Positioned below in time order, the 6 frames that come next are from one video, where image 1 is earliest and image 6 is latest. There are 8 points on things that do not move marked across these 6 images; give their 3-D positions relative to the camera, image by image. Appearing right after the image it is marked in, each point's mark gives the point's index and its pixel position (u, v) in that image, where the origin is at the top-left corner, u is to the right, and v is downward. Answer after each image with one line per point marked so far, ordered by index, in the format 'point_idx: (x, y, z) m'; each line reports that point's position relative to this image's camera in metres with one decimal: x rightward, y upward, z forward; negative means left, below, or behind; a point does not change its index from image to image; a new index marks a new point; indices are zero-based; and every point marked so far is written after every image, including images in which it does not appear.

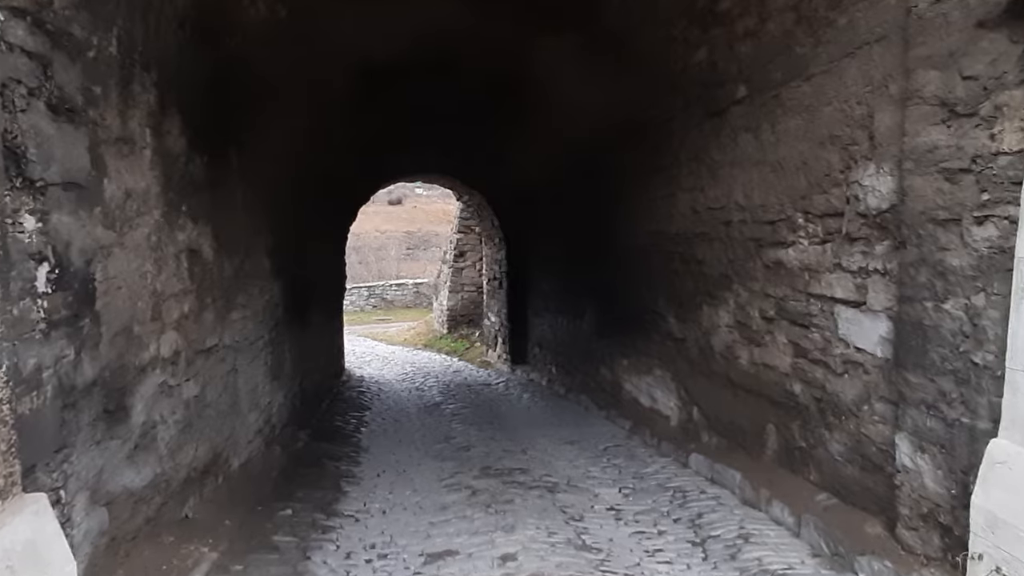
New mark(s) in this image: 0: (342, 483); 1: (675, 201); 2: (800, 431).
0: (-1.0, -1.2, +4.1) m
1: (+1.2, +0.6, +4.9) m
2: (+1.4, -0.7, +3.4) m
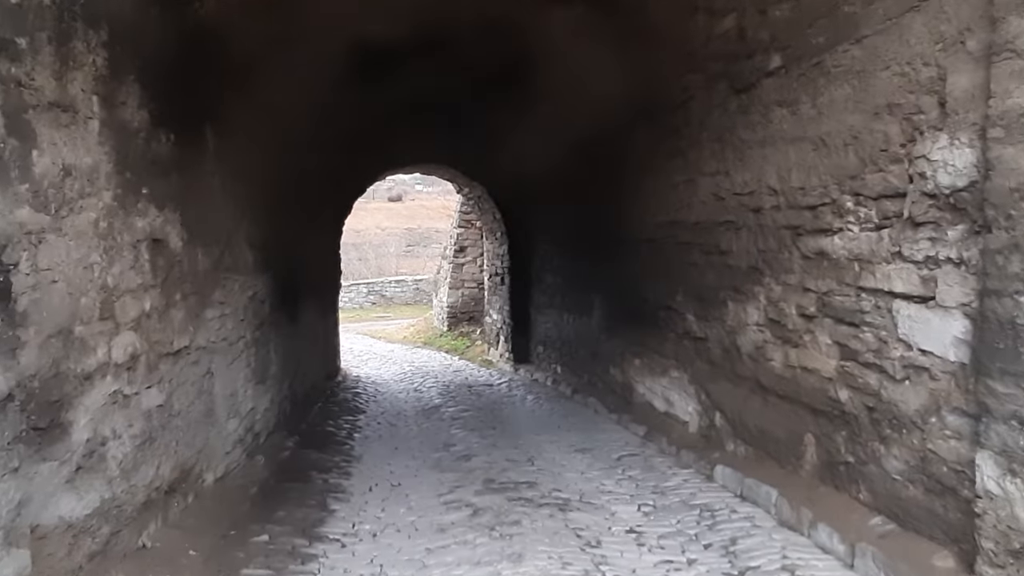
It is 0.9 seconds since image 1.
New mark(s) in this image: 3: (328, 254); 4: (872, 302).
0: (-1.0, -1.2, +3.7) m
1: (+1.2, +0.7, +4.5) m
2: (+1.5, -0.7, +3.0) m
3: (-2.2, +0.4, +8.2) m
4: (+1.5, -0.1, +2.8) m
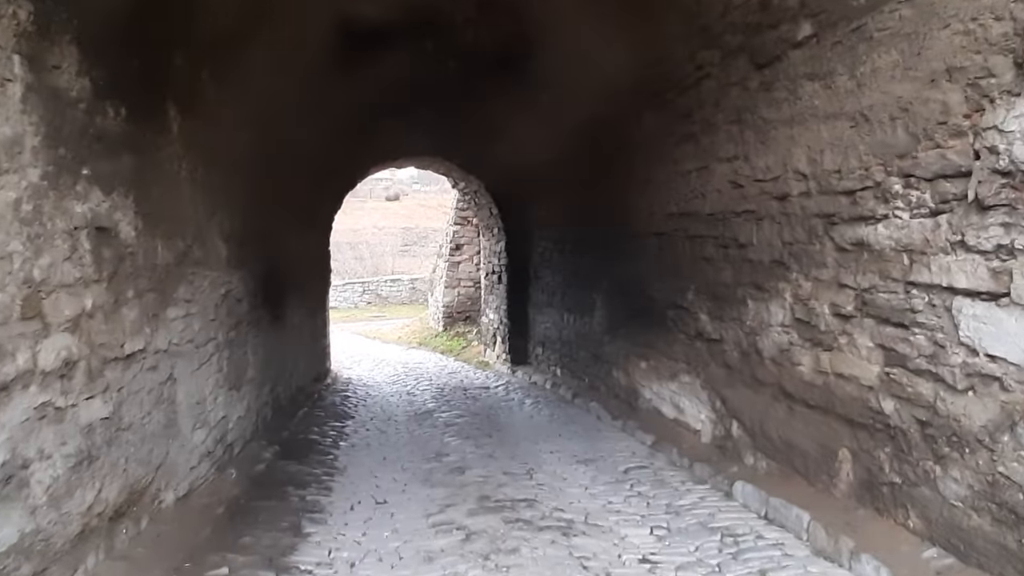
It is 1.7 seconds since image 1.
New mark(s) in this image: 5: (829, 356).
0: (-1.0, -1.1, +3.3) m
1: (+1.2, +0.7, +4.1) m
2: (+1.5, -0.7, +2.6) m
3: (-2.3, +0.4, +7.8) m
4: (+1.5, 0.0, +2.4) m
5: (+1.4, -0.3, +3.0) m
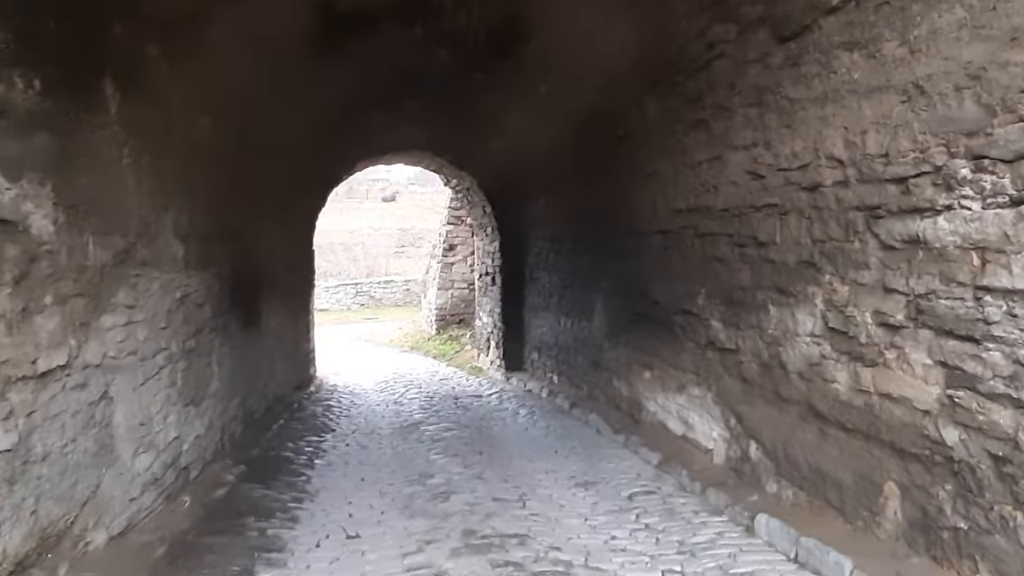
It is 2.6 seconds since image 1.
0: (-1.1, -1.2, +2.9) m
1: (+1.2, +0.7, +3.6) m
2: (+1.4, -0.7, +2.2) m
3: (-2.3, +0.4, +7.3) m
4: (+1.4, -0.1, +2.0) m
5: (+1.3, -0.3, +2.5) m
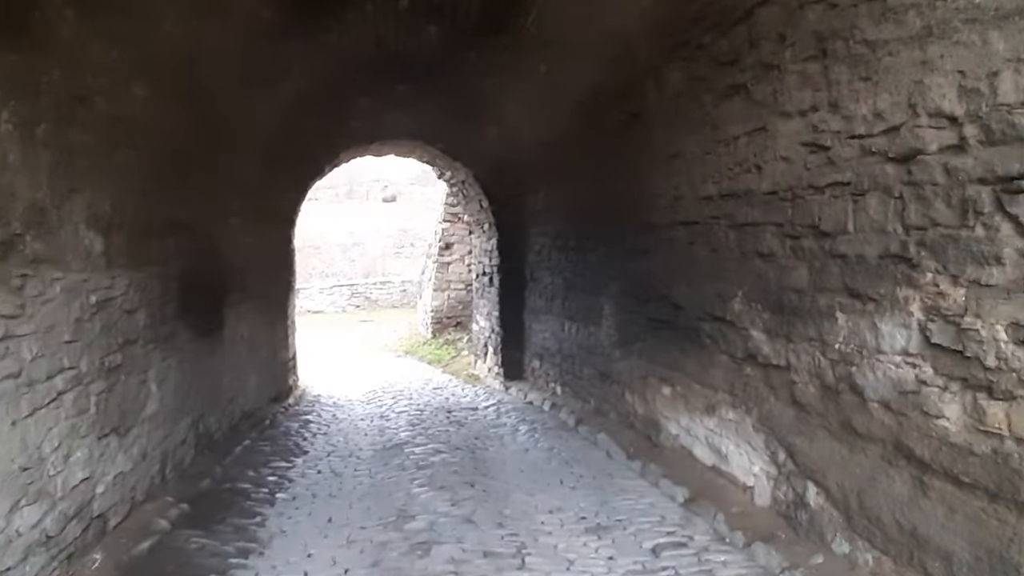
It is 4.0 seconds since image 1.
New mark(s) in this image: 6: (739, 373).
0: (-1.1, -1.2, +2.2) m
1: (+1.1, +0.7, +2.9) m
2: (+1.4, -0.7, +1.4) m
3: (-2.4, +0.4, +6.6) m
4: (+1.4, -0.1, +1.2) m
5: (+1.3, -0.3, +1.8) m
6: (+1.1, -0.4, +3.3) m
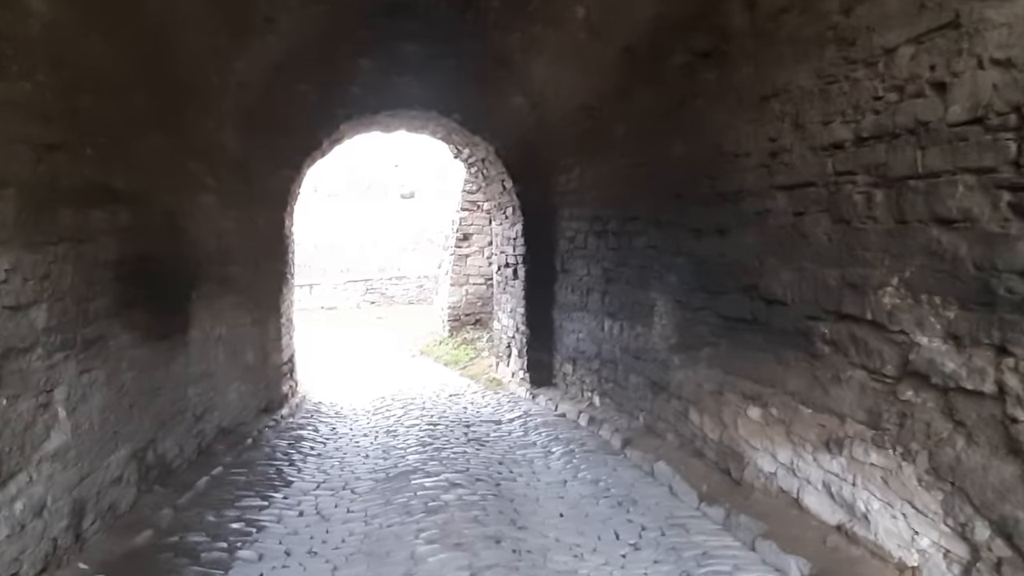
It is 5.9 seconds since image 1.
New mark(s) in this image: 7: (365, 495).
0: (-1.0, -1.1, +1.2) m
1: (+1.3, +0.7, +1.9) m
2: (+1.5, -0.7, +0.4) m
3: (-2.1, +0.4, +5.7) m
4: (+1.5, 0.0, +0.2) m
5: (+1.4, -0.3, +0.7) m
6: (+1.3, -0.4, +2.3) m
7: (-0.8, -1.2, +3.8) m
